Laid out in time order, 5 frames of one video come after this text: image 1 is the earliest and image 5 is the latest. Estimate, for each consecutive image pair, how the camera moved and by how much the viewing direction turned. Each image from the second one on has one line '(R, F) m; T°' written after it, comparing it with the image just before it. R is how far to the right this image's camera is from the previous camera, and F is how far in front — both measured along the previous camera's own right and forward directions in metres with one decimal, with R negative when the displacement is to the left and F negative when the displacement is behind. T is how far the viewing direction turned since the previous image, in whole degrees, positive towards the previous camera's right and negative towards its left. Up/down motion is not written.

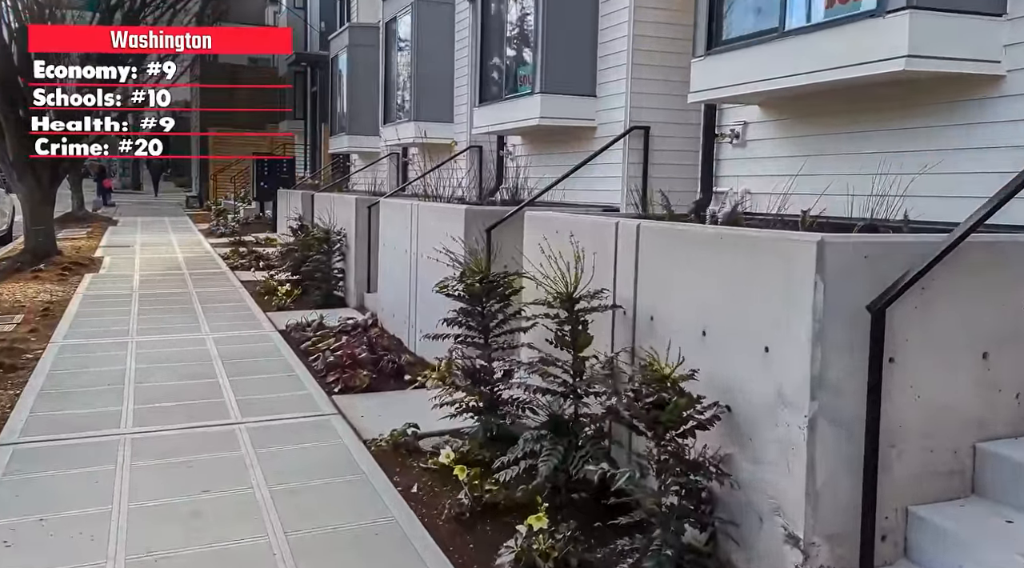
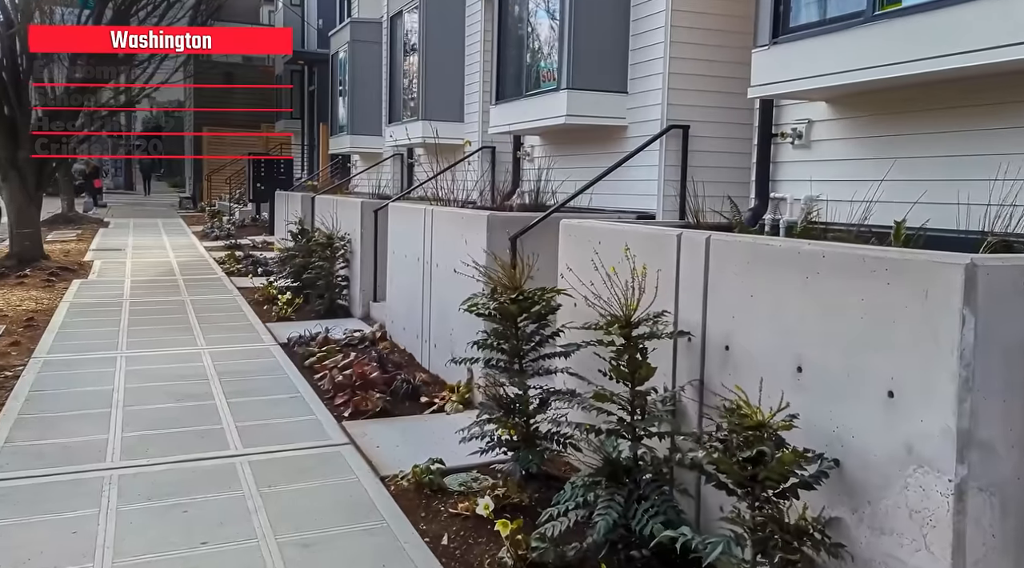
(-0.2, +0.6) m; 0°
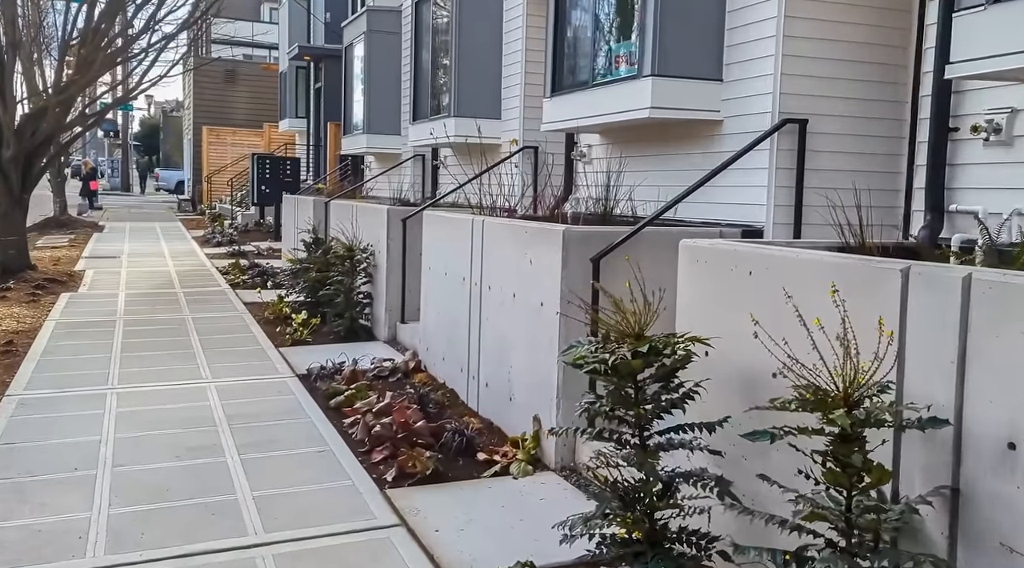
(-0.4, +1.2) m; 0°
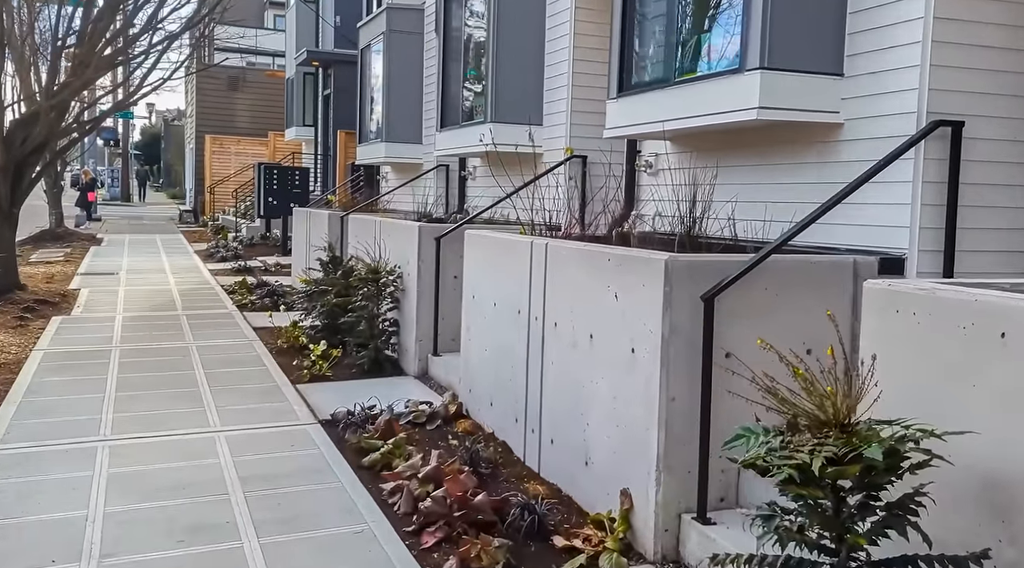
(-0.4, +1.0) m; 0°
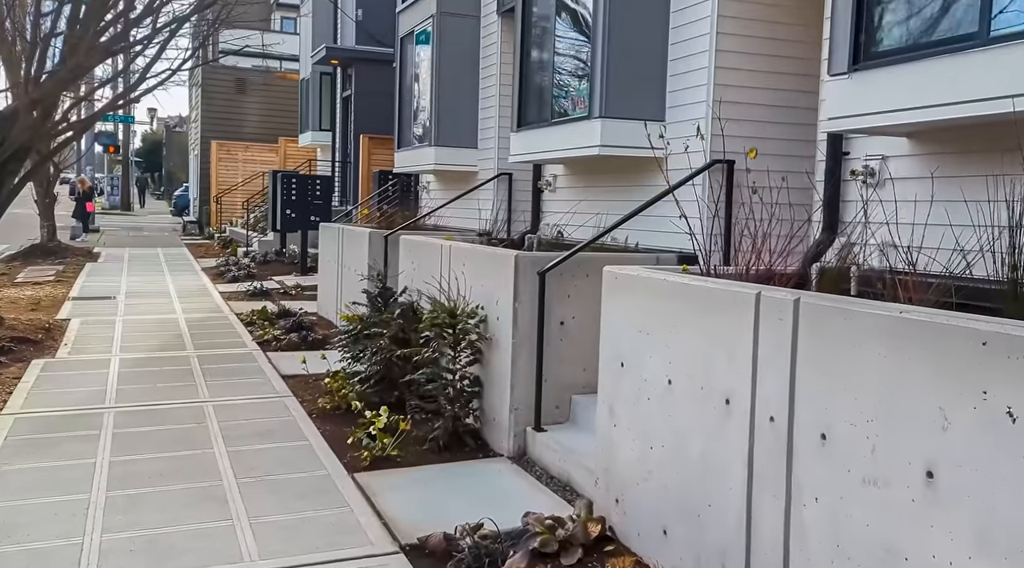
(-0.8, +2.0) m; 0°
